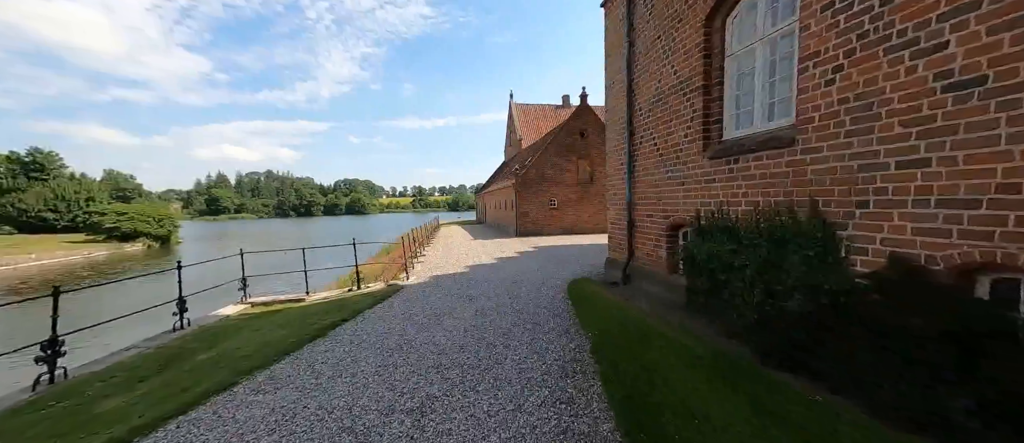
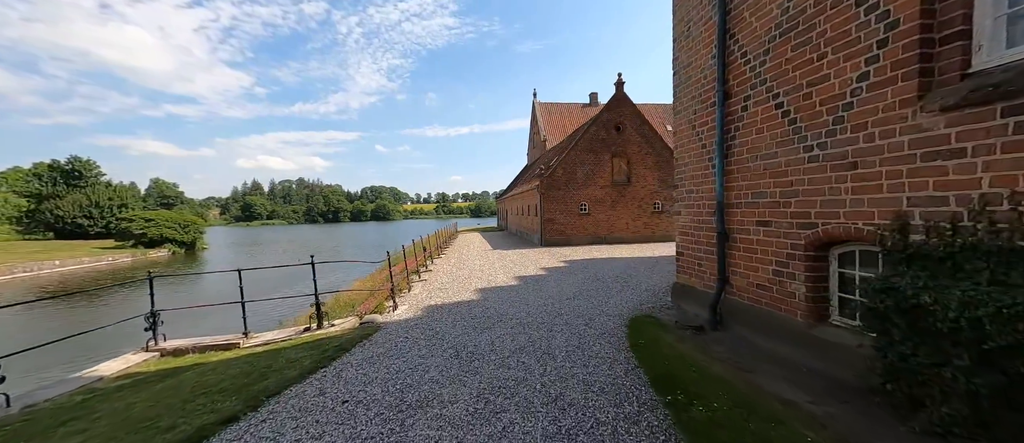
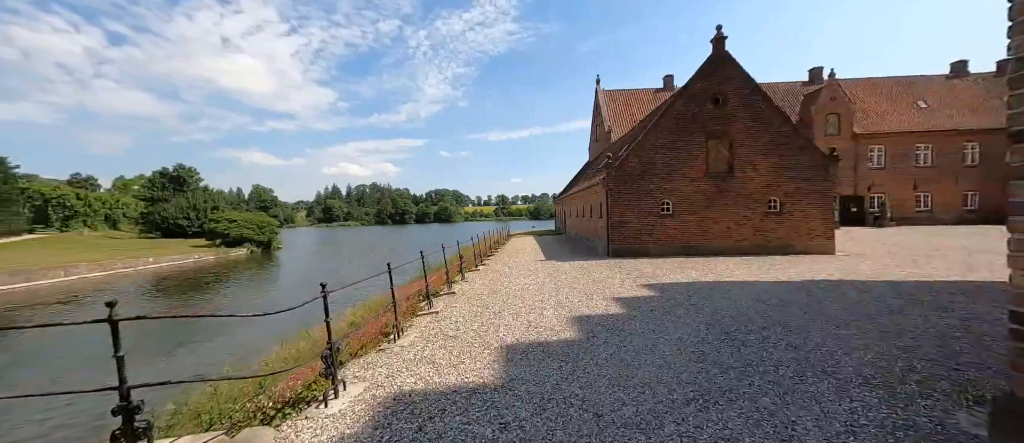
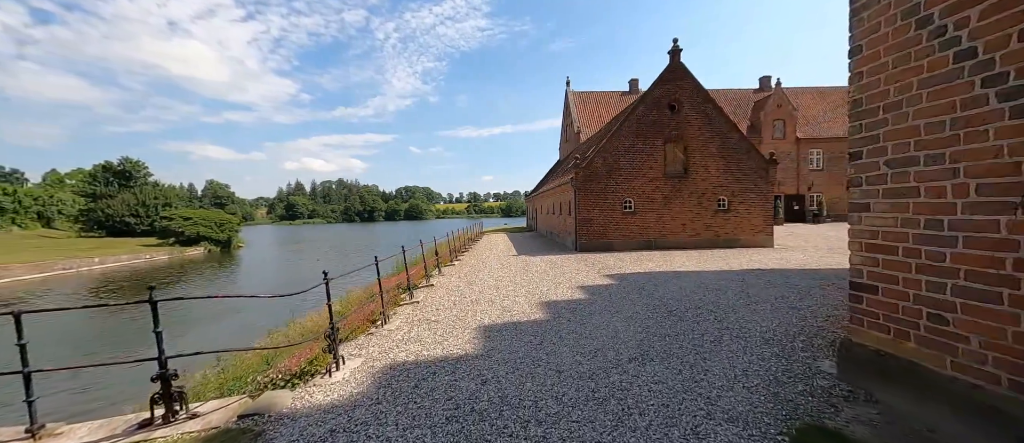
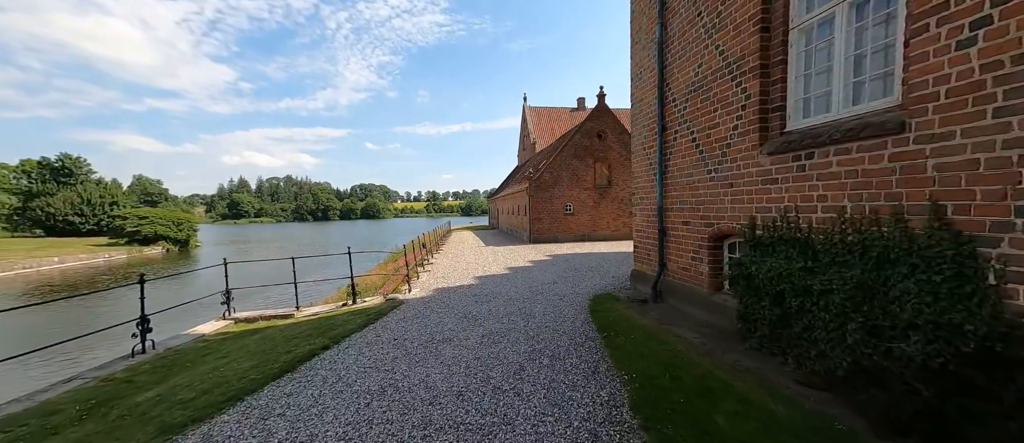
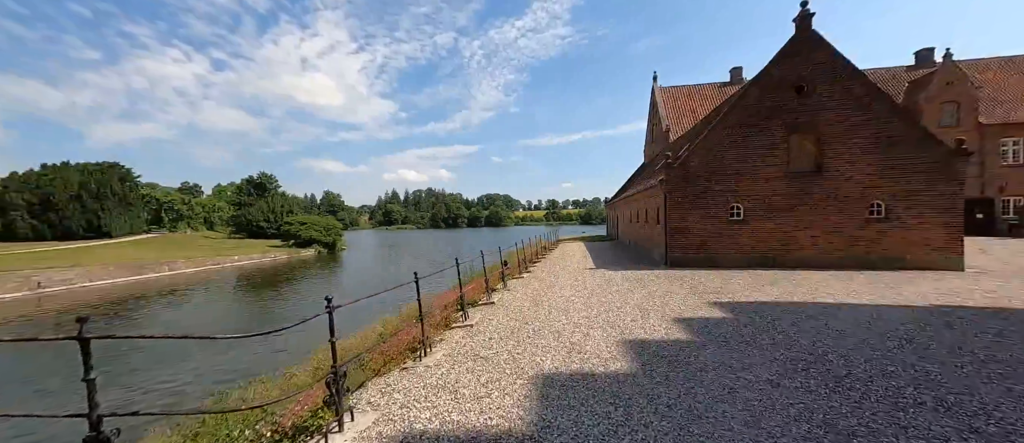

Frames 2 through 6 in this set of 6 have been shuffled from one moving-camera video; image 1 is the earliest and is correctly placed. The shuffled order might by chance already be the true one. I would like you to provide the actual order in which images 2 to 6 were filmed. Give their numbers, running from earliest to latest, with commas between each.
5, 2, 4, 3, 6
